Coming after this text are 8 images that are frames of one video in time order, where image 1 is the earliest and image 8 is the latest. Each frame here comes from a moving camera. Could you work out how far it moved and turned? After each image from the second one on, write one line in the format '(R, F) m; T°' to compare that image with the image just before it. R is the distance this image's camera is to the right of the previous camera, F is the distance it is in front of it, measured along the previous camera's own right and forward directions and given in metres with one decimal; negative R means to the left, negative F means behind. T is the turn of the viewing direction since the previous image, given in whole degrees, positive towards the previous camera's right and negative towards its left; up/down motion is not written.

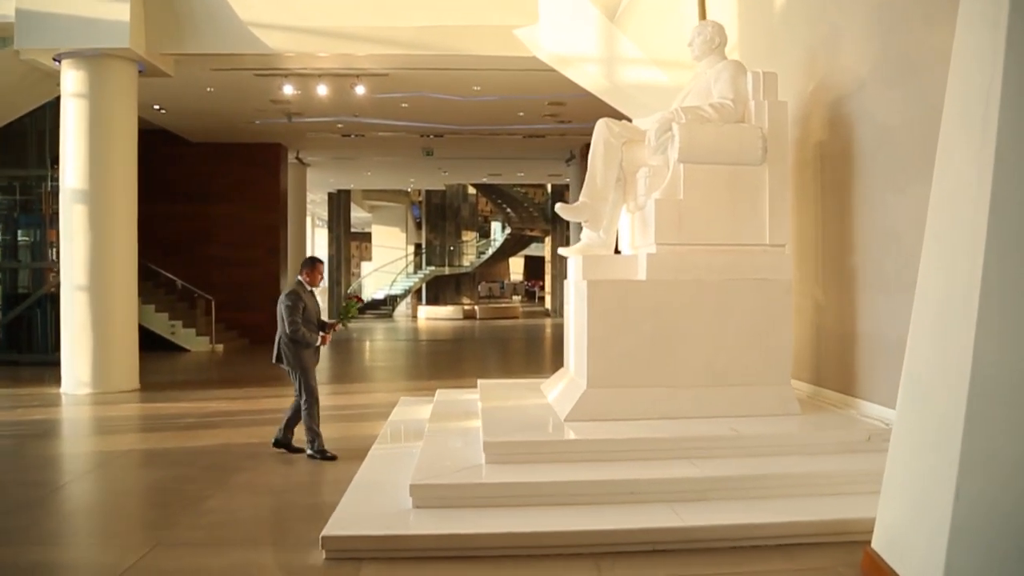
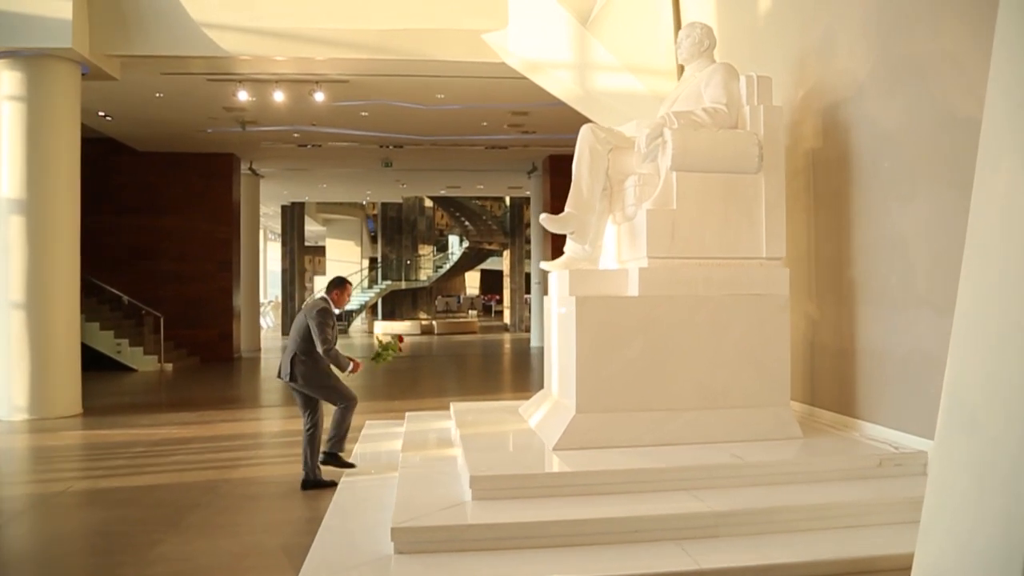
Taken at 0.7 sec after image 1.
(-0.2, +0.4) m; +3°
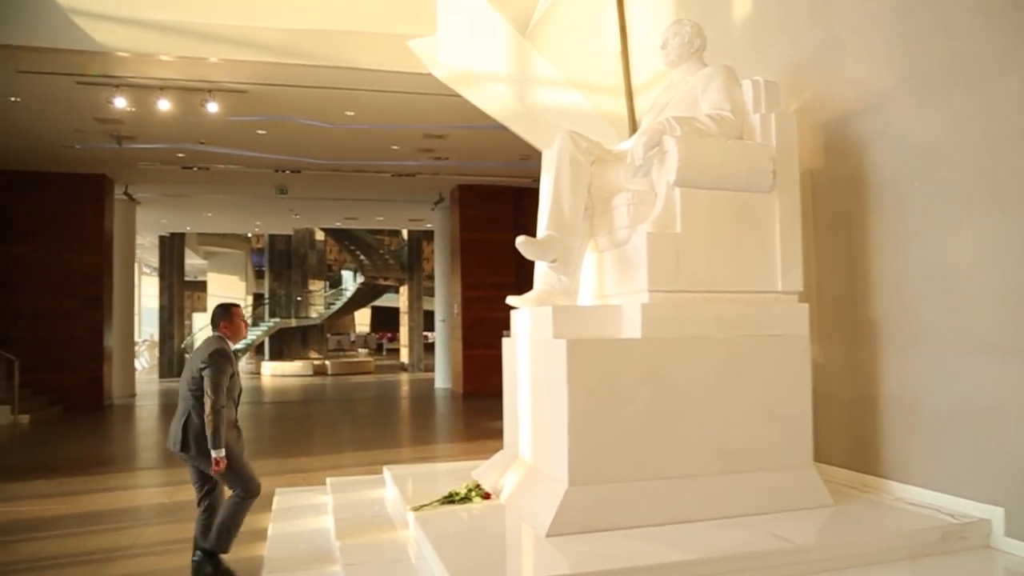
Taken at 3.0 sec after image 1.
(-0.4, +1.1) m; +8°
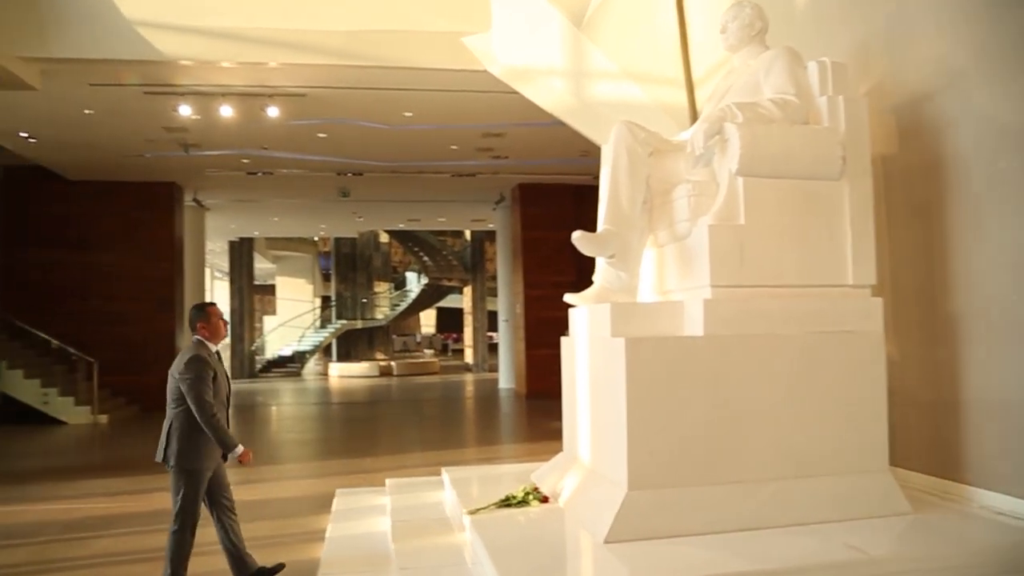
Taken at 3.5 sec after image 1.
(0.0, +0.1) m; -4°
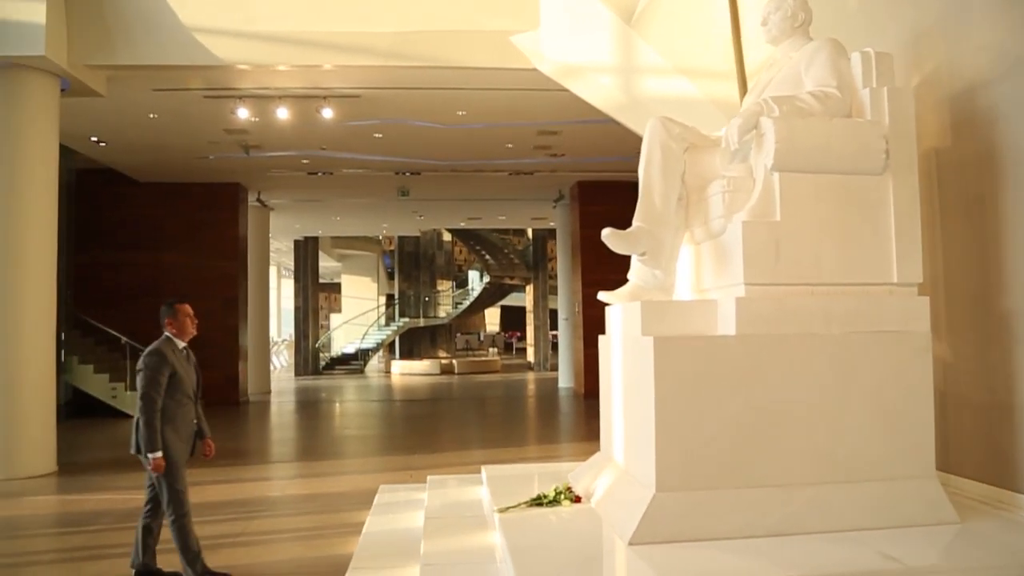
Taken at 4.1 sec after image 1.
(+0.2, 0.0) m; -4°
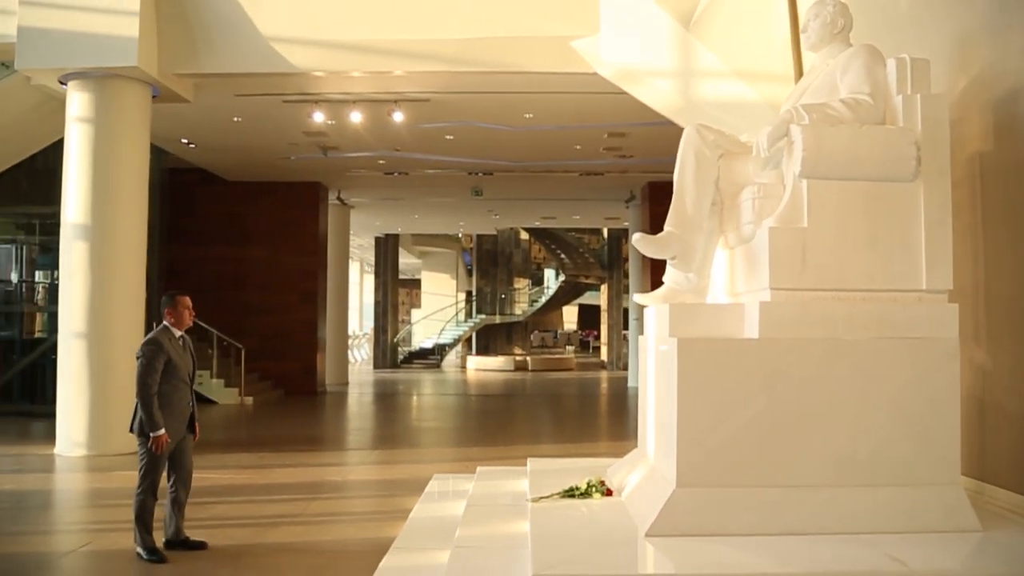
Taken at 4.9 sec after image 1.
(+0.2, -0.2) m; -6°
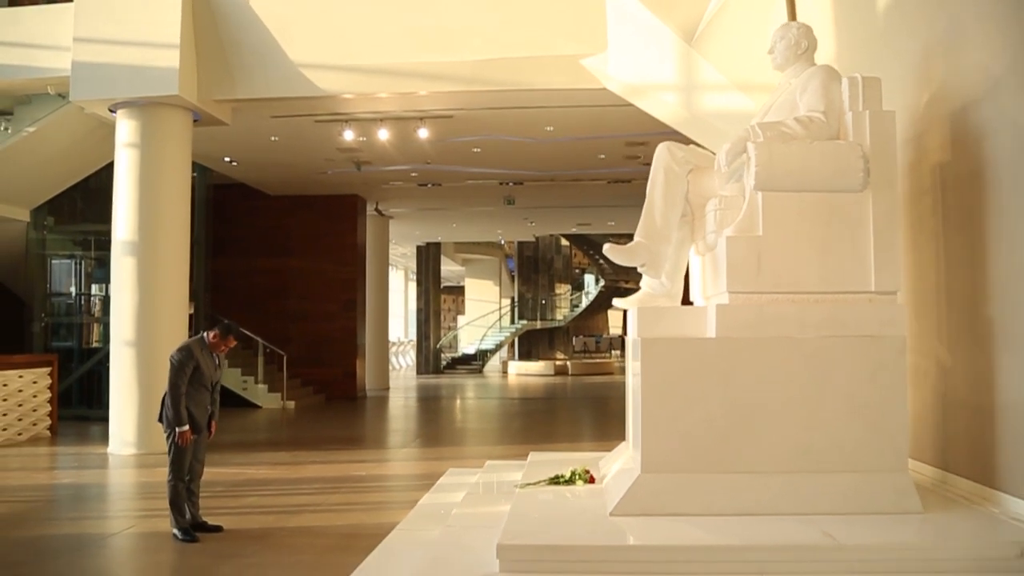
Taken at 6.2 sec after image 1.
(+0.4, -0.4) m; -3°
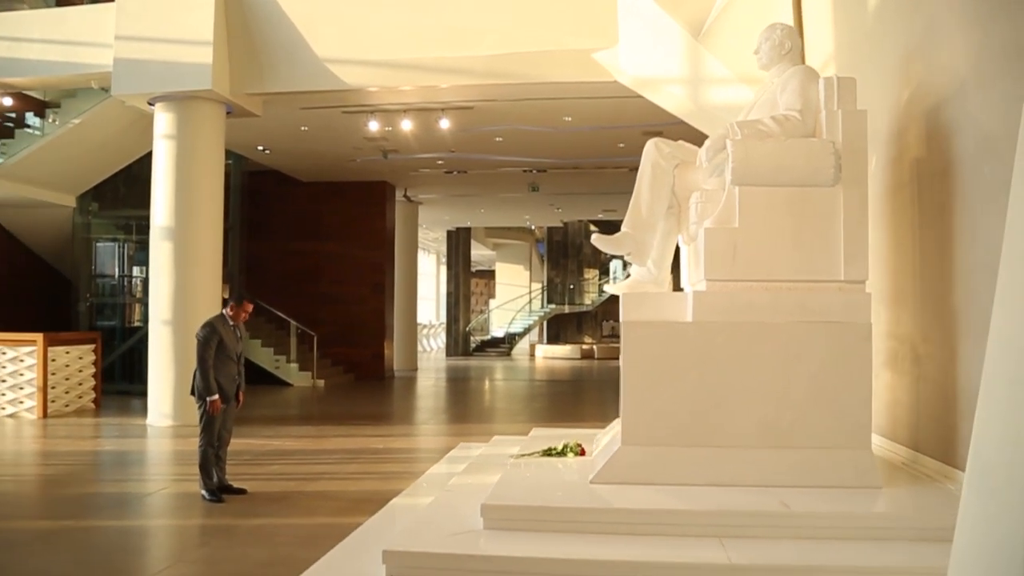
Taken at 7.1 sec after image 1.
(+0.2, -0.4) m; -2°
